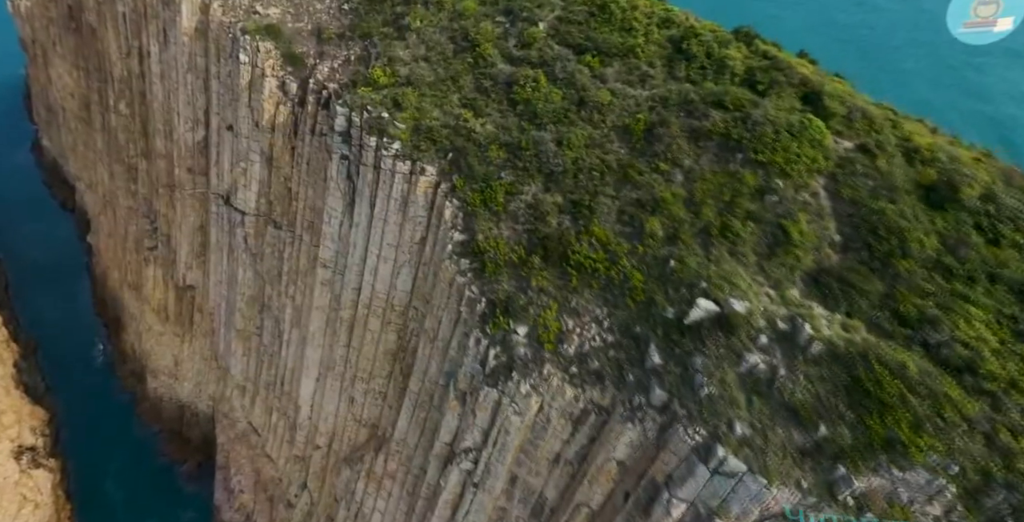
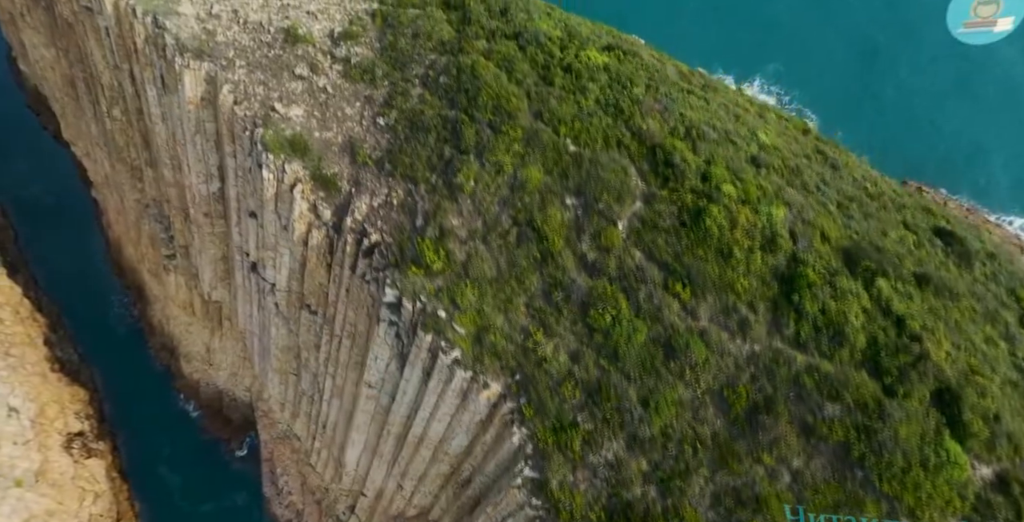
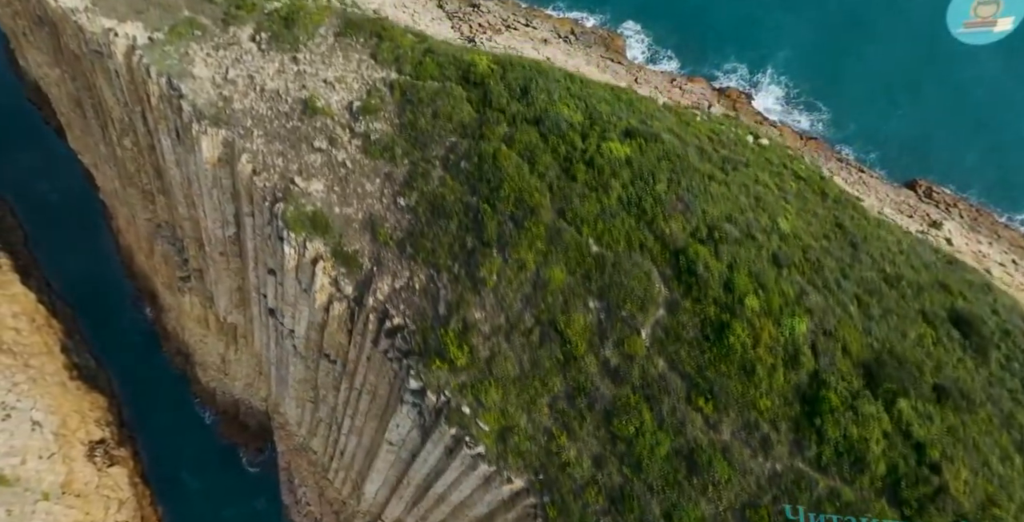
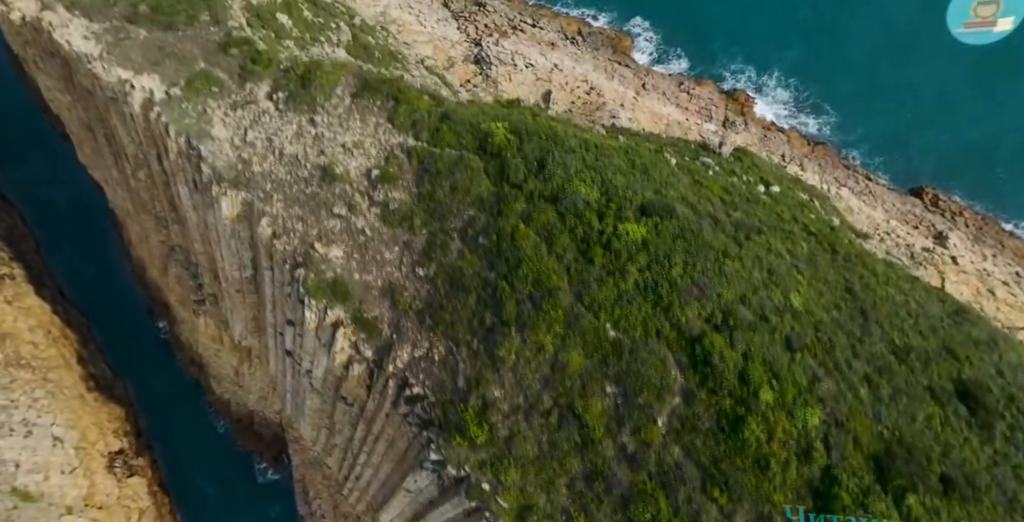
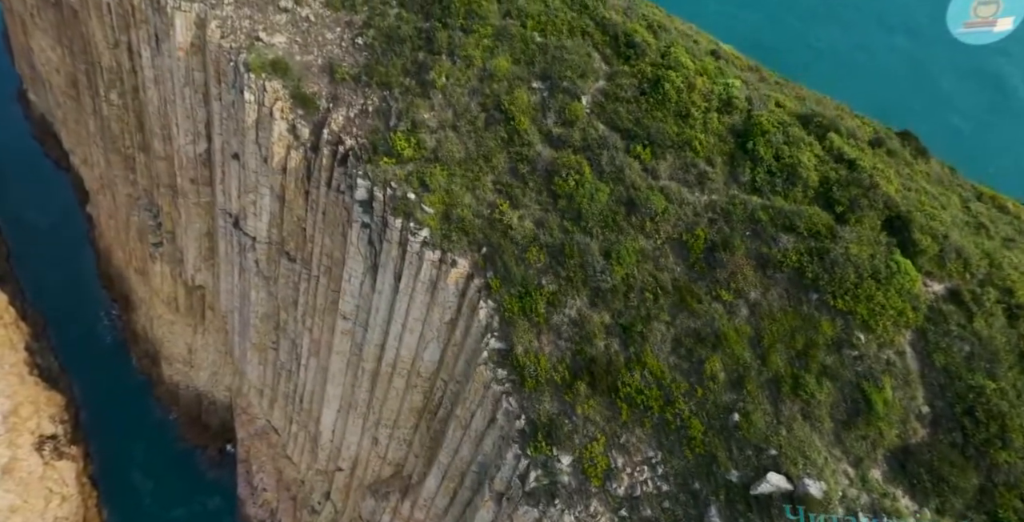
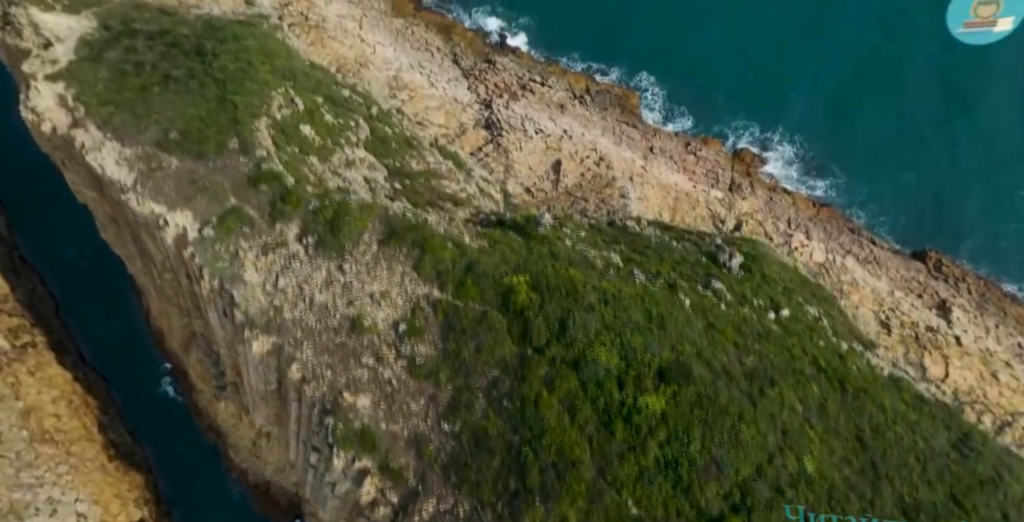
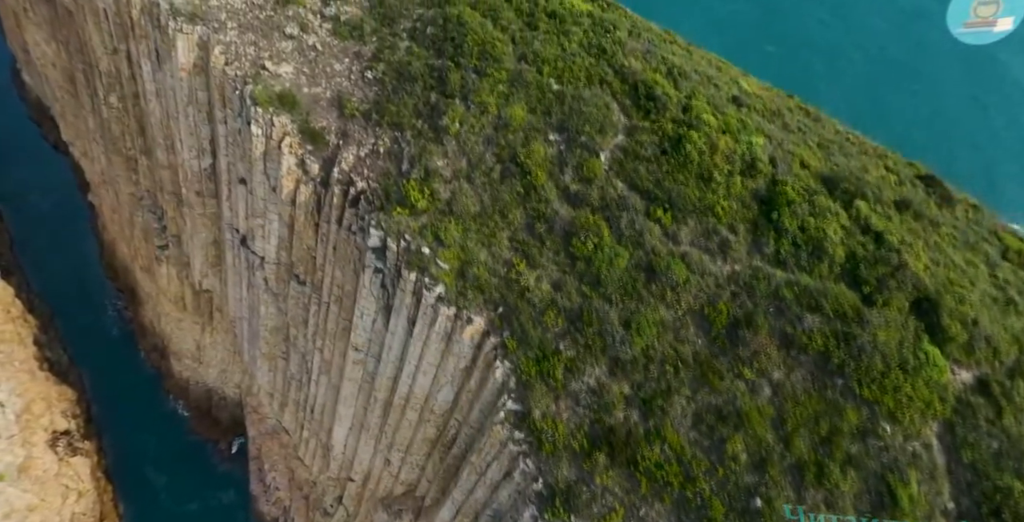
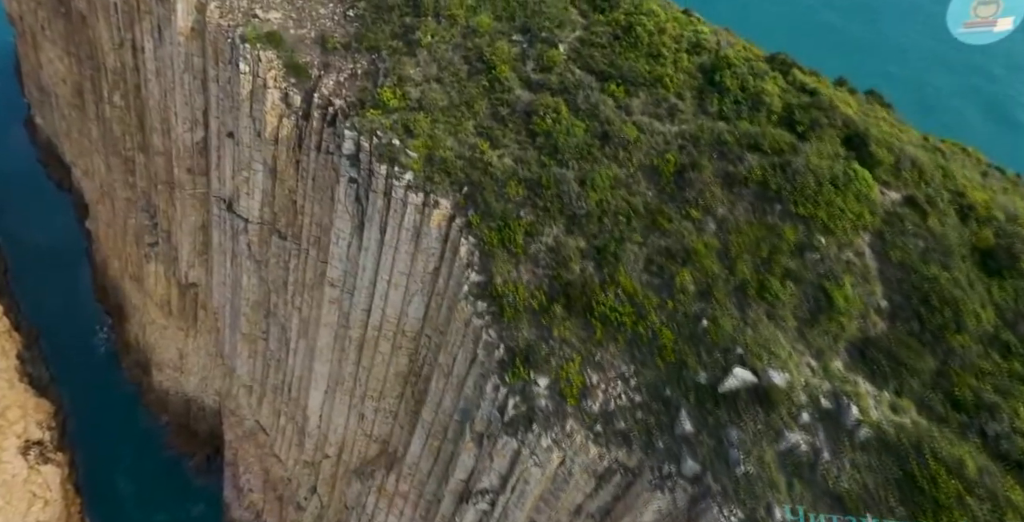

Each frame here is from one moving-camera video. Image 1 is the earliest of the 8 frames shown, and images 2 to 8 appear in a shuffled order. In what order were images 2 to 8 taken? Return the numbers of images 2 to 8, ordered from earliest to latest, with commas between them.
8, 5, 7, 2, 3, 4, 6
